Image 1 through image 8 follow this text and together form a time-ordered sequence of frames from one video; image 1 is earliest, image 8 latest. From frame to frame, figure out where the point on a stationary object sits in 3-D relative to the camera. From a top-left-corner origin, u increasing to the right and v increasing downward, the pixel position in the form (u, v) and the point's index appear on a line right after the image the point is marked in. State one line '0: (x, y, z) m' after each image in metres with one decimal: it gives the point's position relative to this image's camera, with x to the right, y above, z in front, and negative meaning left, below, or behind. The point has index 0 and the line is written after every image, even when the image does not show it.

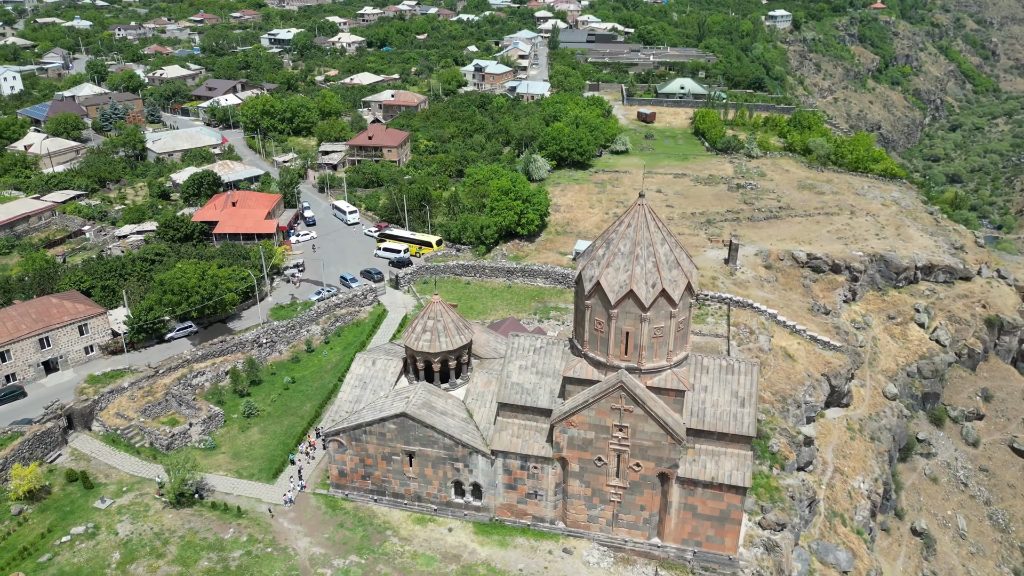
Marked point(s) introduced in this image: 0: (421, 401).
0: (-2.0, -2.4, +16.1) m
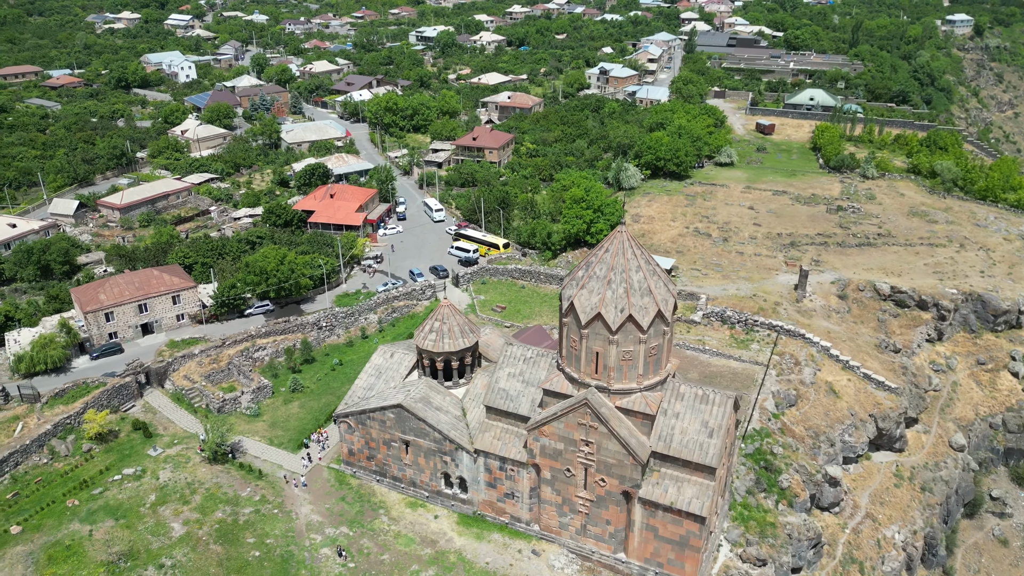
0: (-2.2, -2.5, +17.5) m
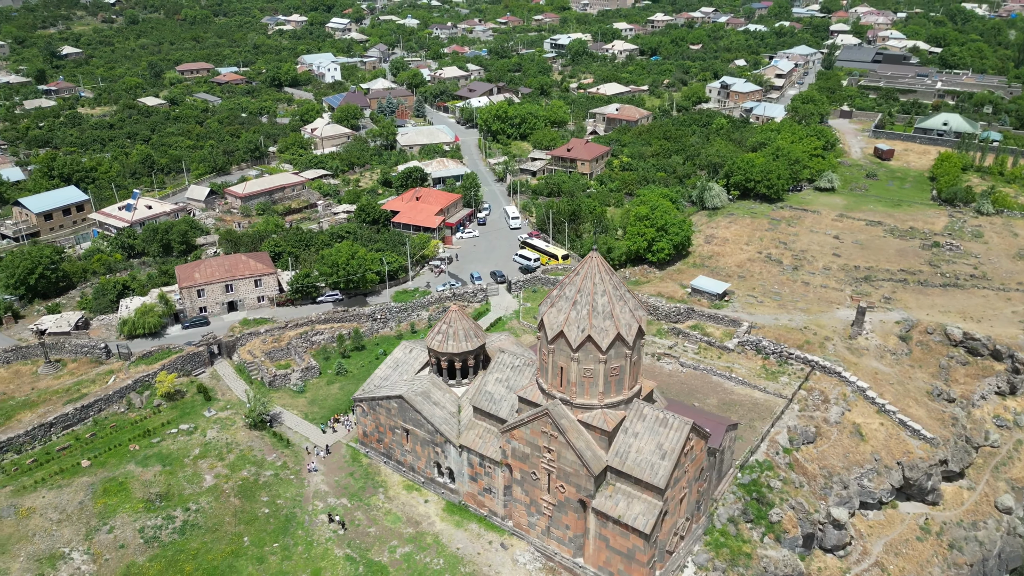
0: (-2.4, -2.6, +19.3) m
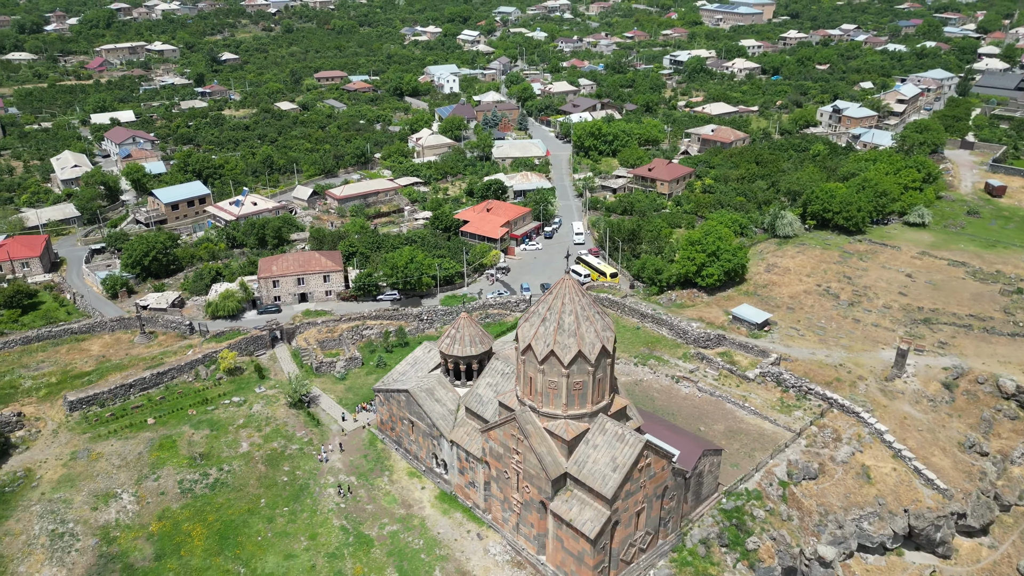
0: (-2.5, -2.8, +21.3) m
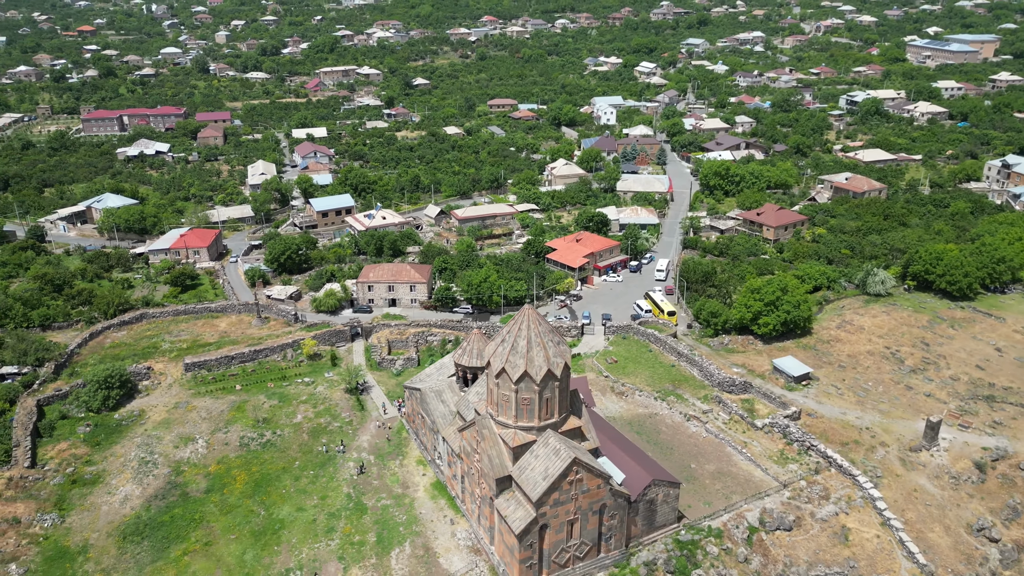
0: (-2.5, -3.3, +24.8) m
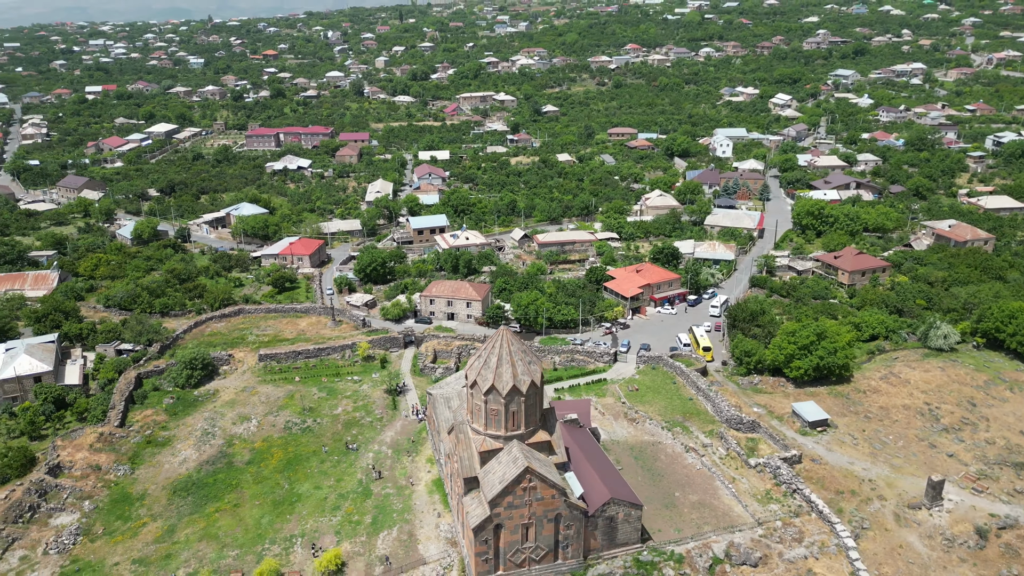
0: (-2.4, -4.0, +27.6) m
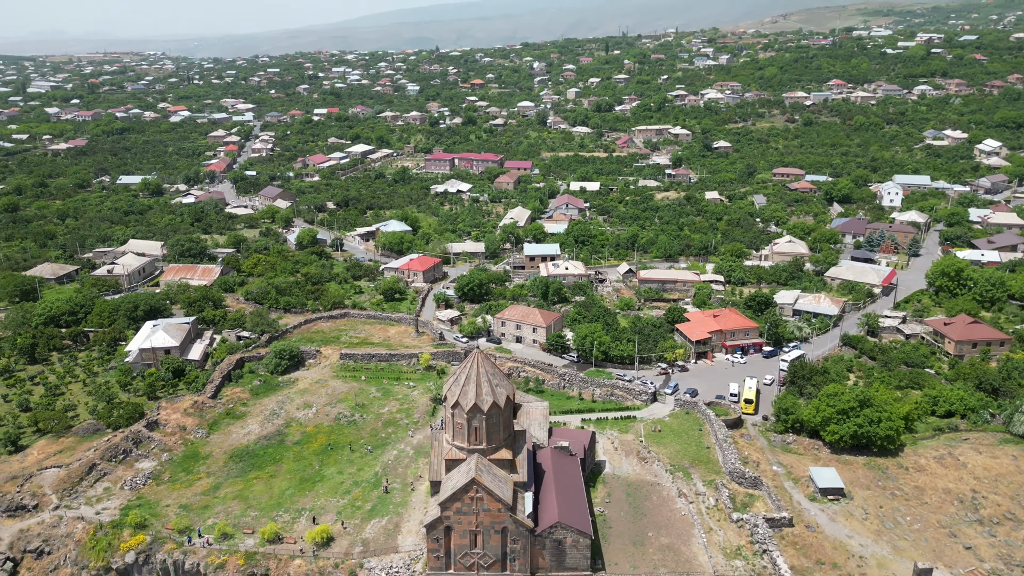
0: (-2.2, -4.9, +30.4) m
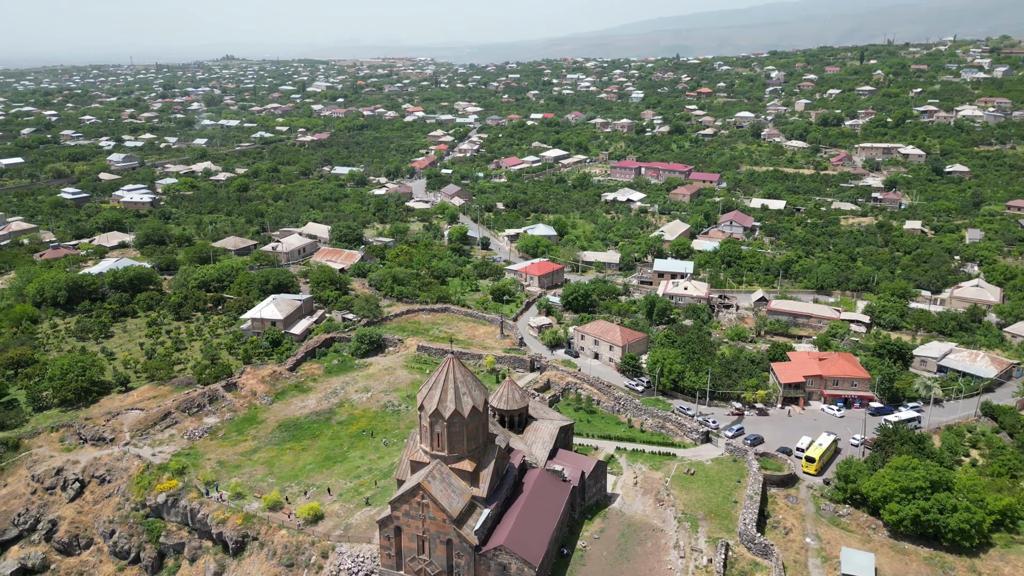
0: (-1.6, -5.1, +30.0) m
